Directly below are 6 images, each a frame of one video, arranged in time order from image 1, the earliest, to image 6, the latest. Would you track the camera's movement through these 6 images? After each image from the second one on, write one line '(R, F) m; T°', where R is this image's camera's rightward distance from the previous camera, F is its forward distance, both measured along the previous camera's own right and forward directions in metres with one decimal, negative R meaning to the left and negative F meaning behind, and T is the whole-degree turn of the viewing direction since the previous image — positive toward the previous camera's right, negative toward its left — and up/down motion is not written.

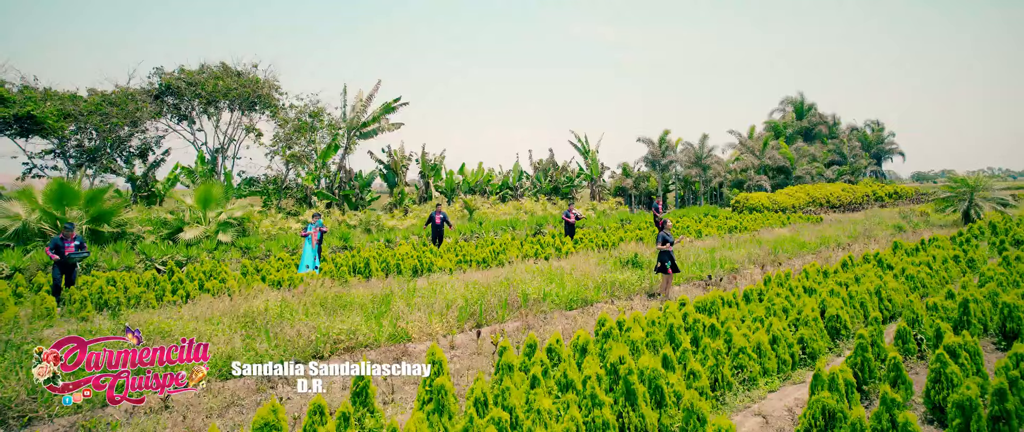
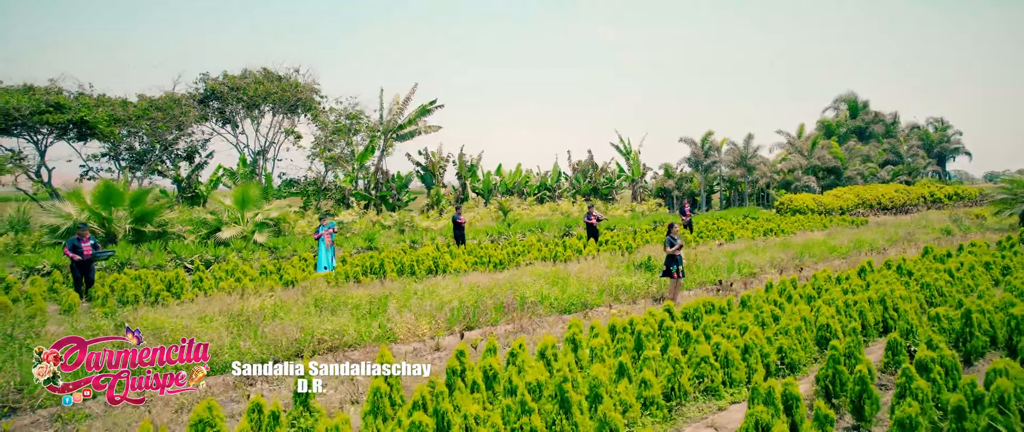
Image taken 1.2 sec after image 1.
(+0.7, 0.0) m; -5°
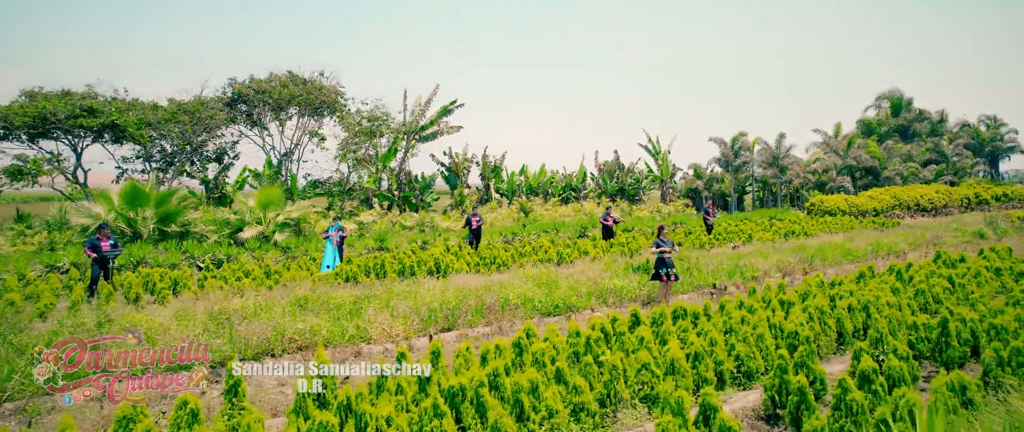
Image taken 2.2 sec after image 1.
(+0.7, 0.0) m; -4°
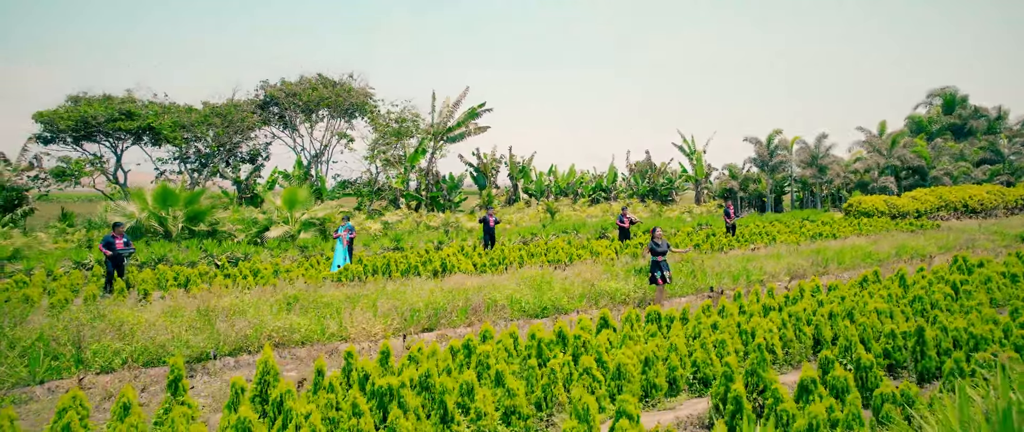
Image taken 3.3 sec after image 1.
(+0.7, 0.0) m; -4°
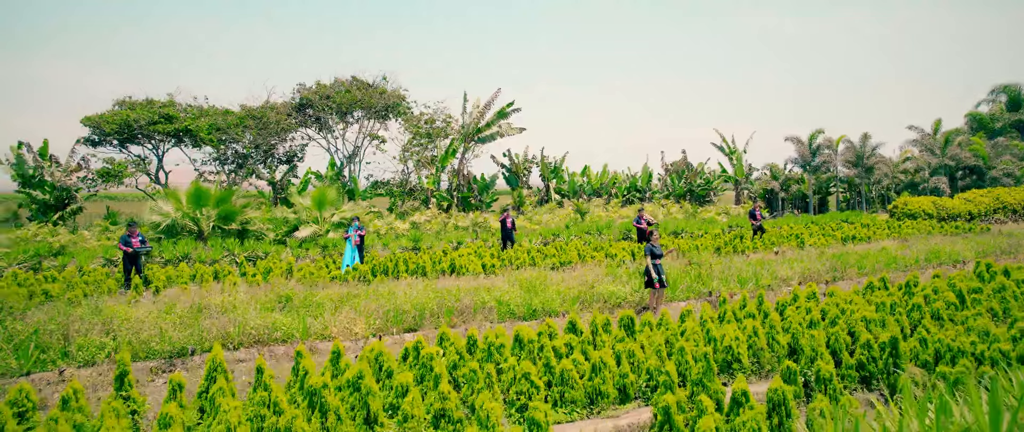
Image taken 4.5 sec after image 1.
(+0.7, +0.1) m; -5°
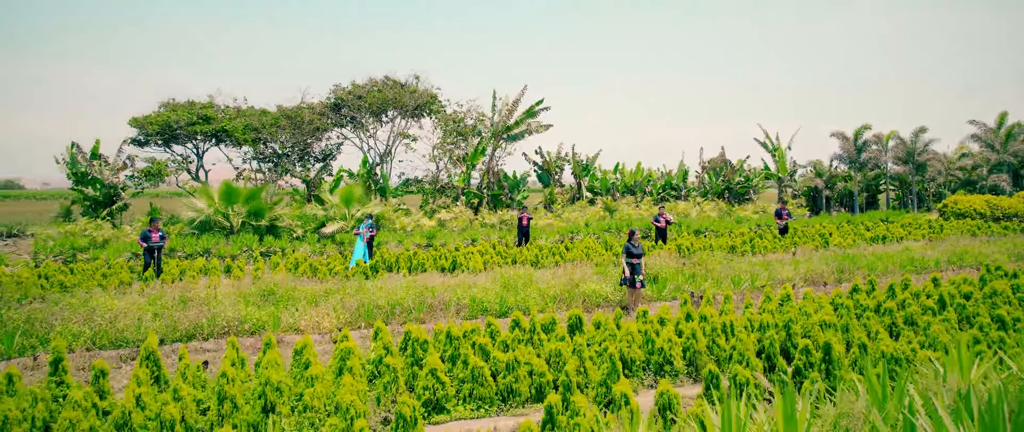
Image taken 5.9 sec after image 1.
(+1.0, 0.0) m; -5°
